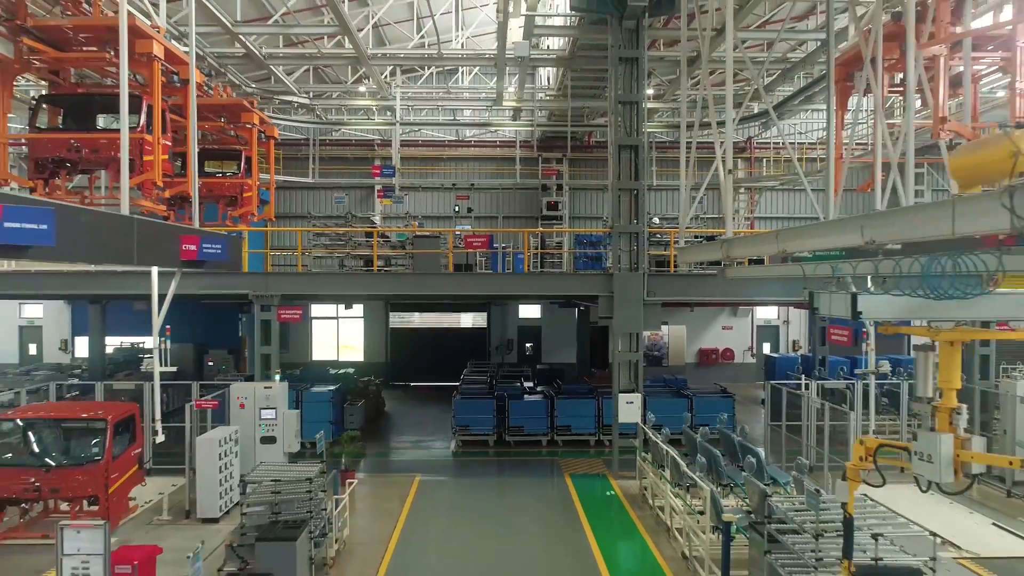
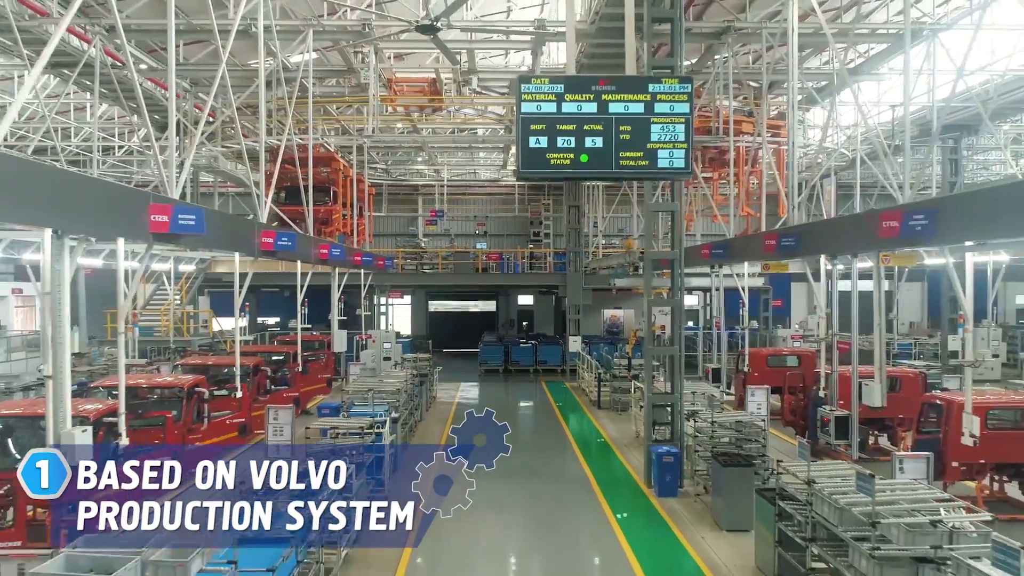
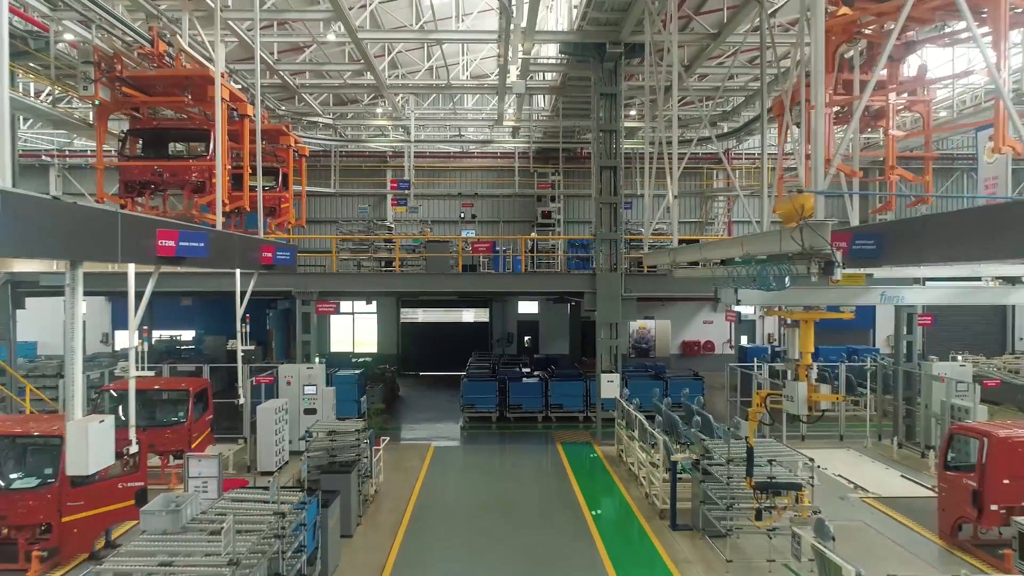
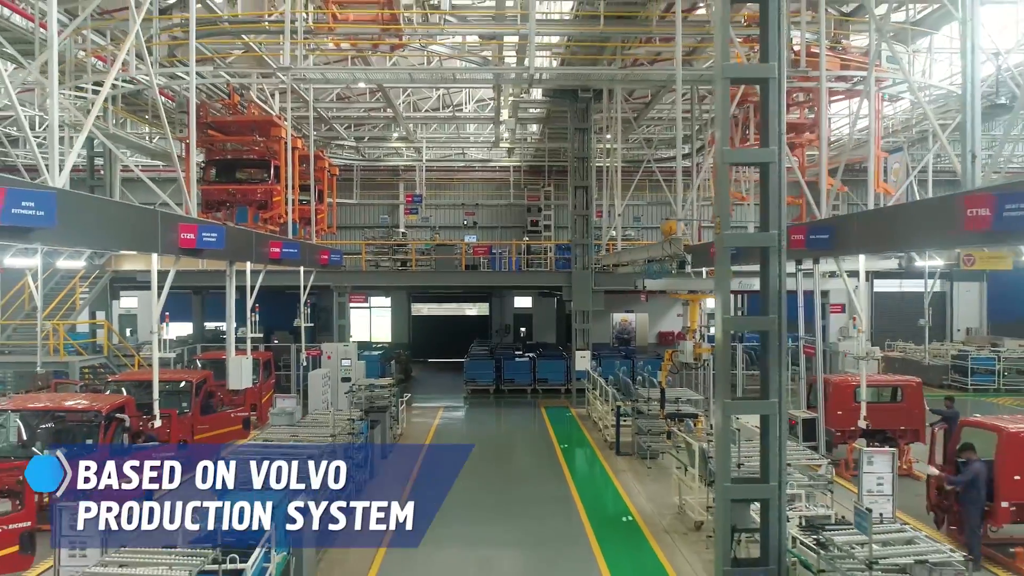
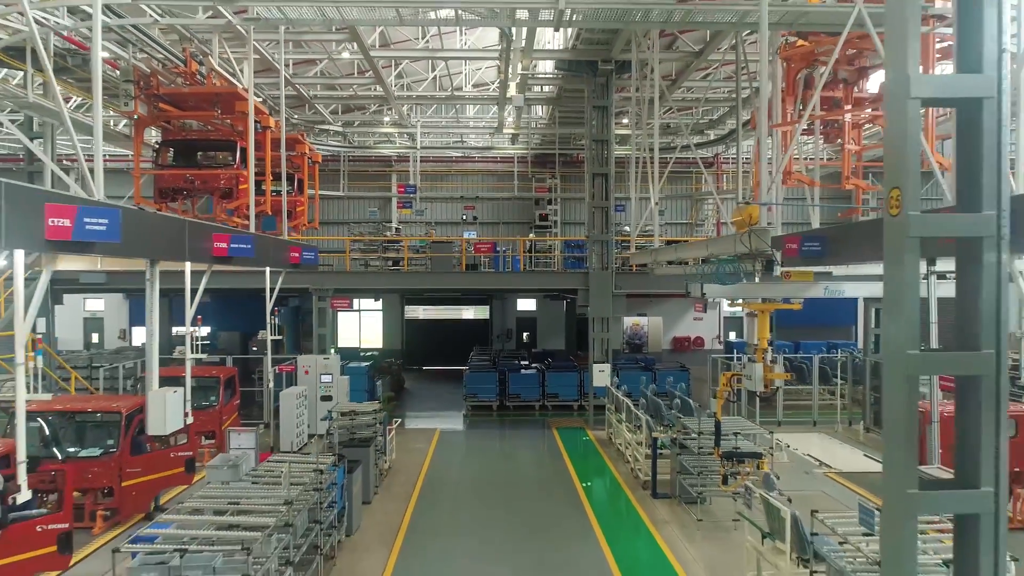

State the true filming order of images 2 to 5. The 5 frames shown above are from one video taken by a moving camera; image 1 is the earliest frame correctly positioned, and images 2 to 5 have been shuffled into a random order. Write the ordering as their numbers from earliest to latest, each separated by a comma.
3, 5, 4, 2
